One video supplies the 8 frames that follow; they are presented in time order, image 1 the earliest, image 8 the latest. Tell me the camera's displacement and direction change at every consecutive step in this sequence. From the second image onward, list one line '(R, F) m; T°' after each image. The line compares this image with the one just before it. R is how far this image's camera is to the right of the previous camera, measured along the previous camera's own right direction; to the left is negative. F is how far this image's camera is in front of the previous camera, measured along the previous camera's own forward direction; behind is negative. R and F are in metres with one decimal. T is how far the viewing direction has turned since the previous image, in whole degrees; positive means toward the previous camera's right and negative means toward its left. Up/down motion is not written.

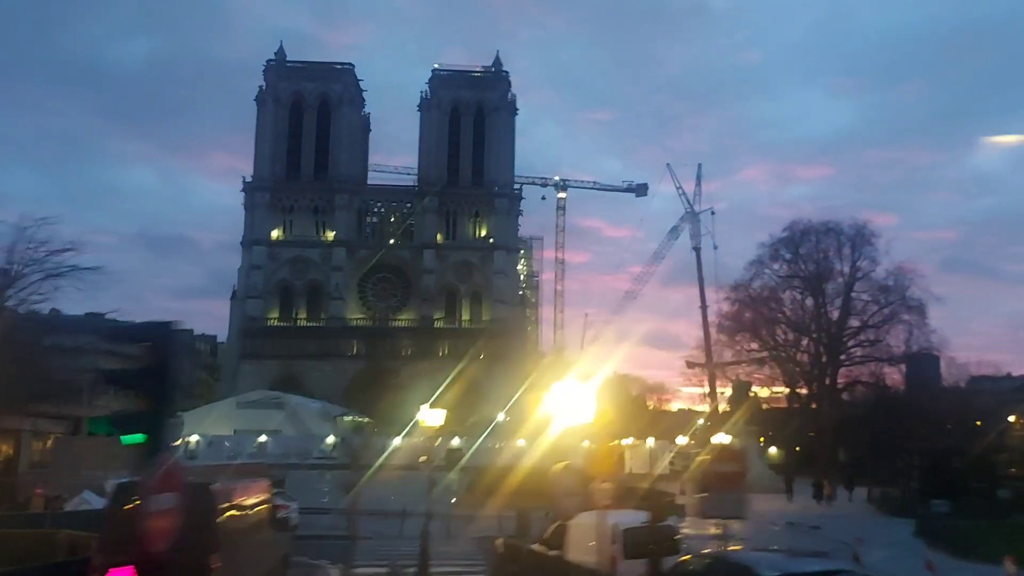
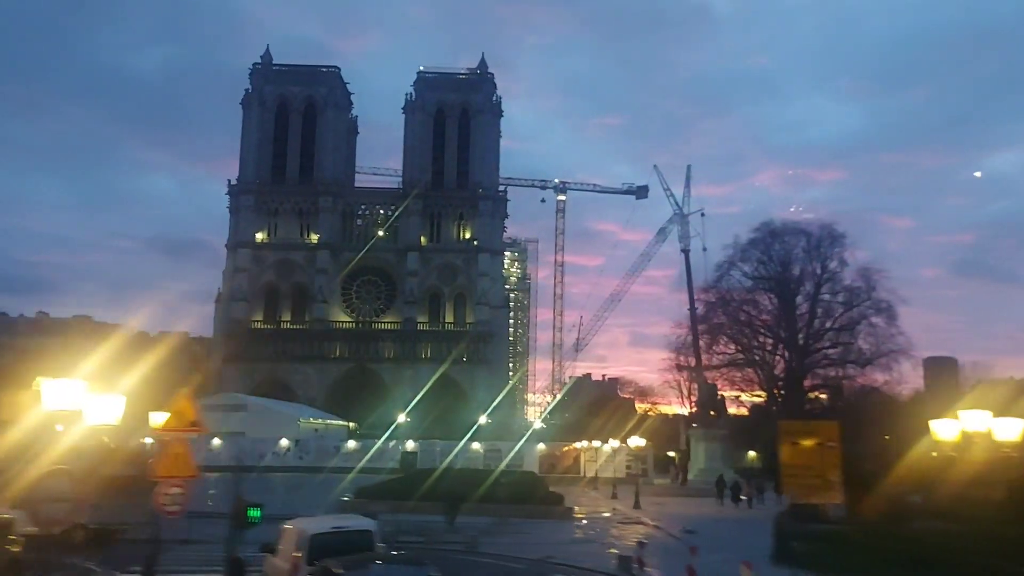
(+2.5, +0.3) m; -1°
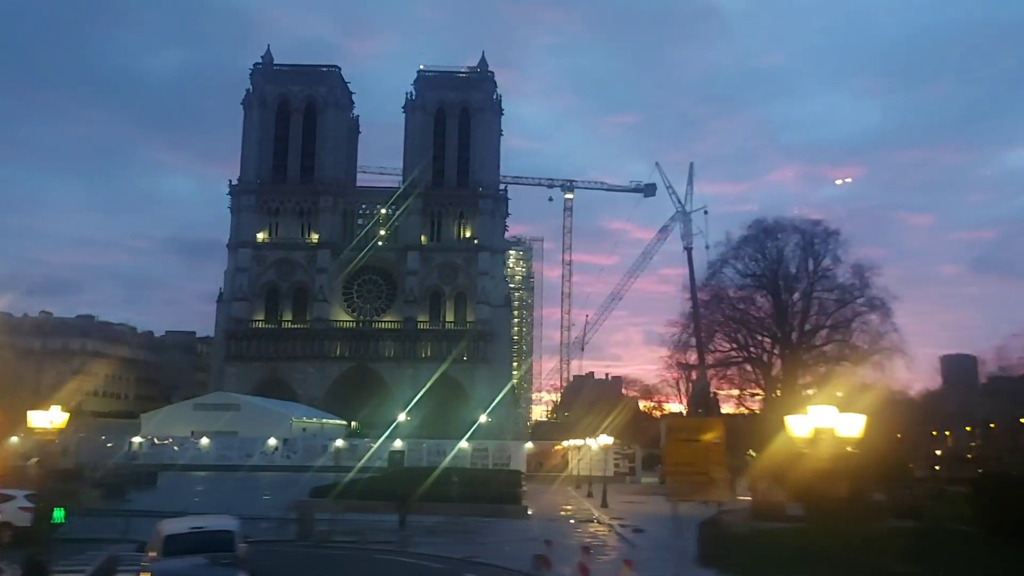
(+1.2, +0.1) m; -1°
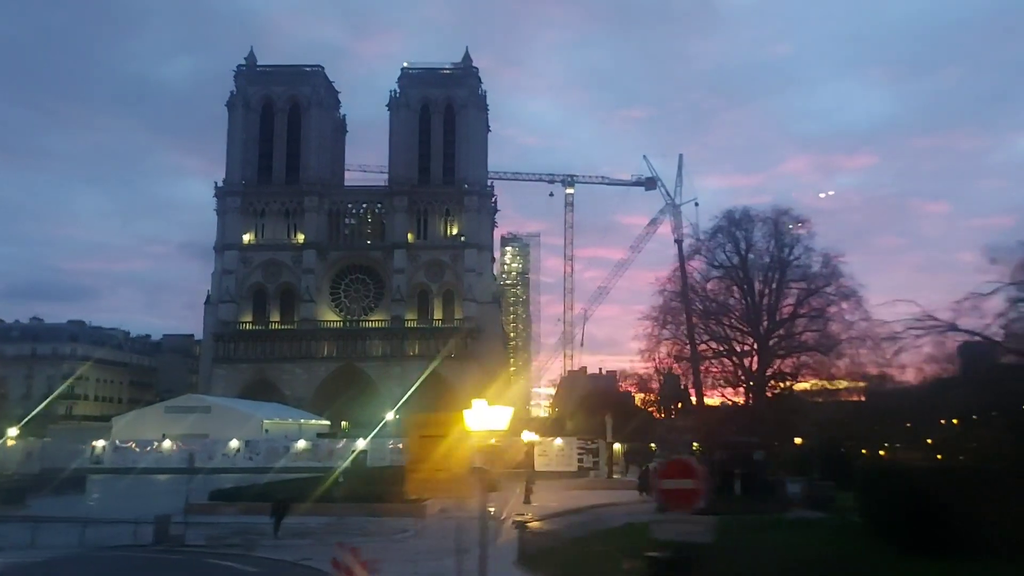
(+2.3, +0.4) m; -1°
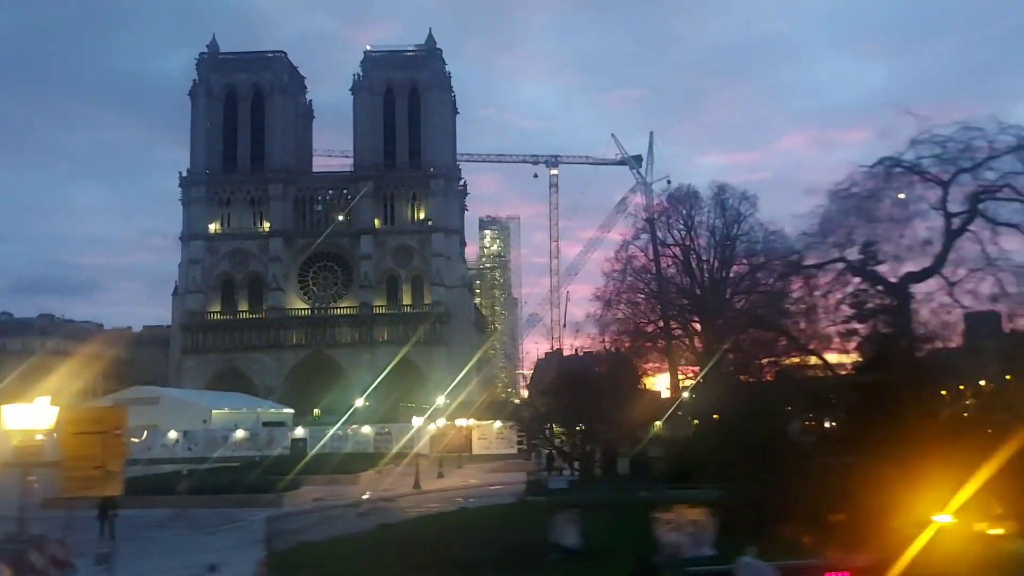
(+2.7, +0.4) m; 0°
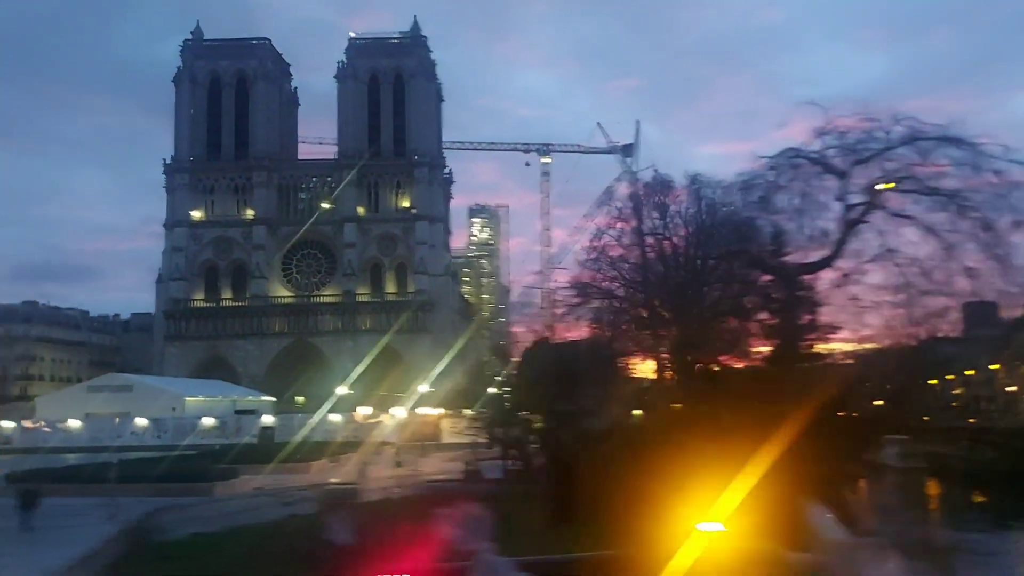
(+1.1, +0.1) m; 0°
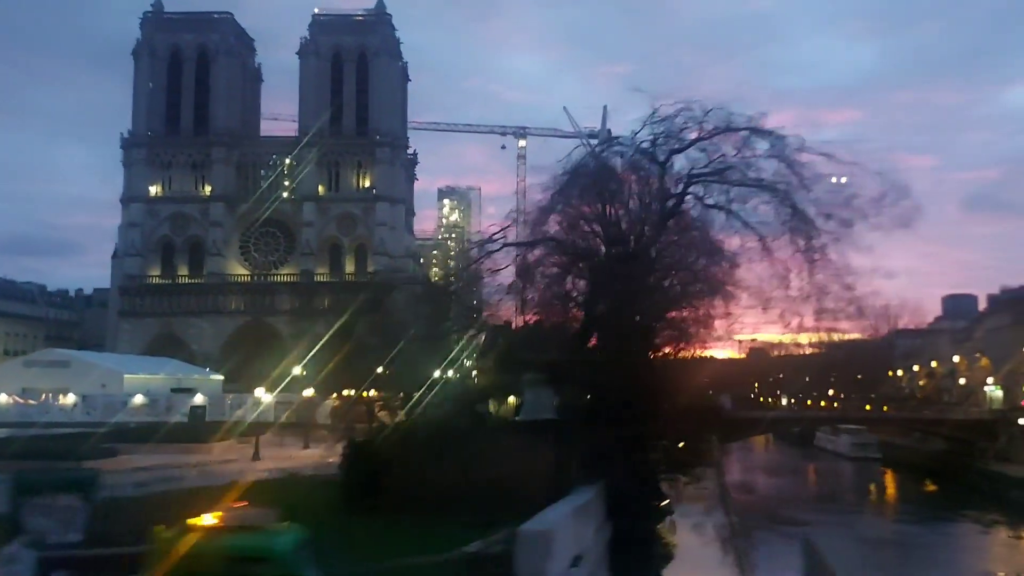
(+1.9, +0.4) m; +1°
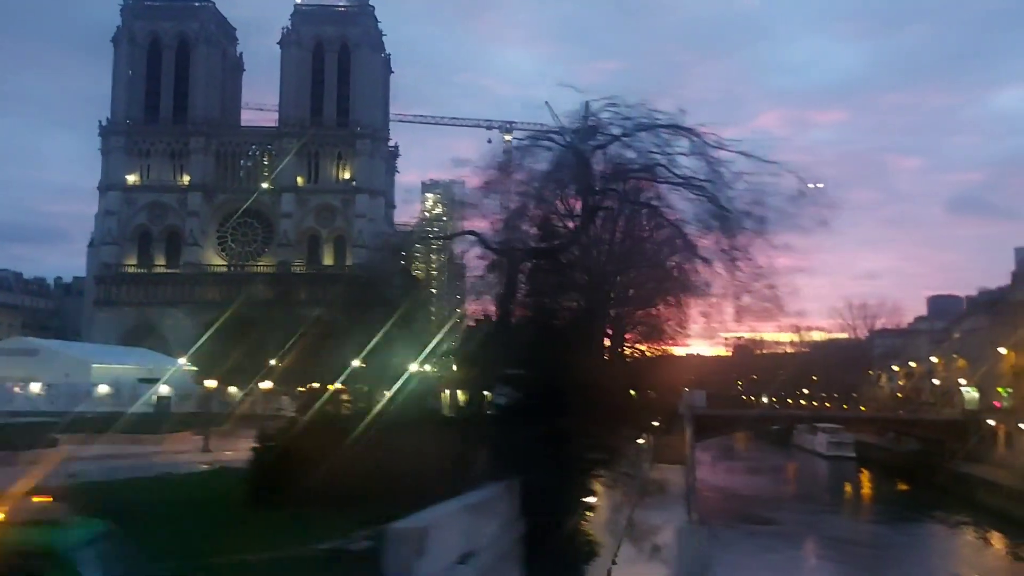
(+0.7, +0.2) m; +1°
